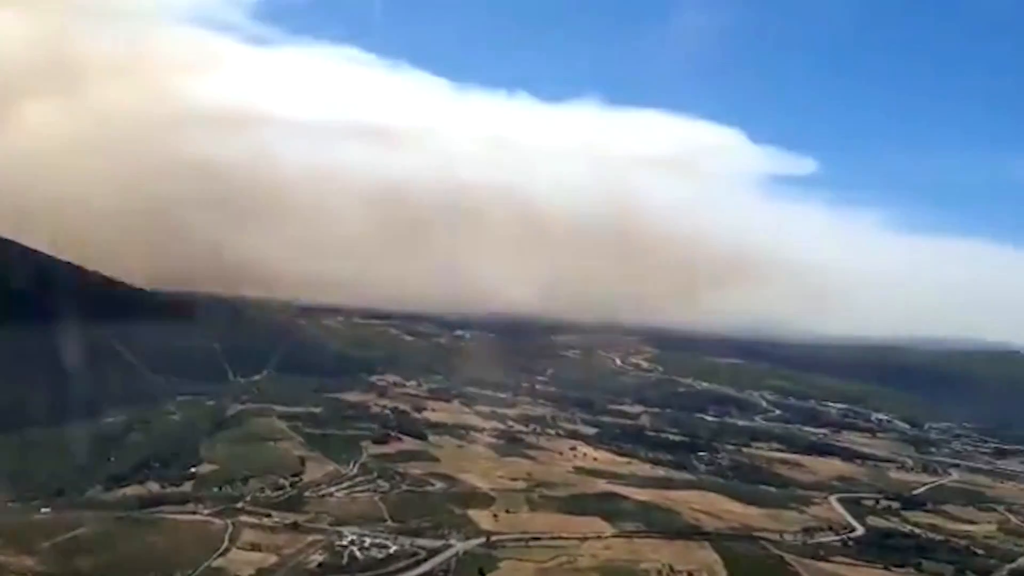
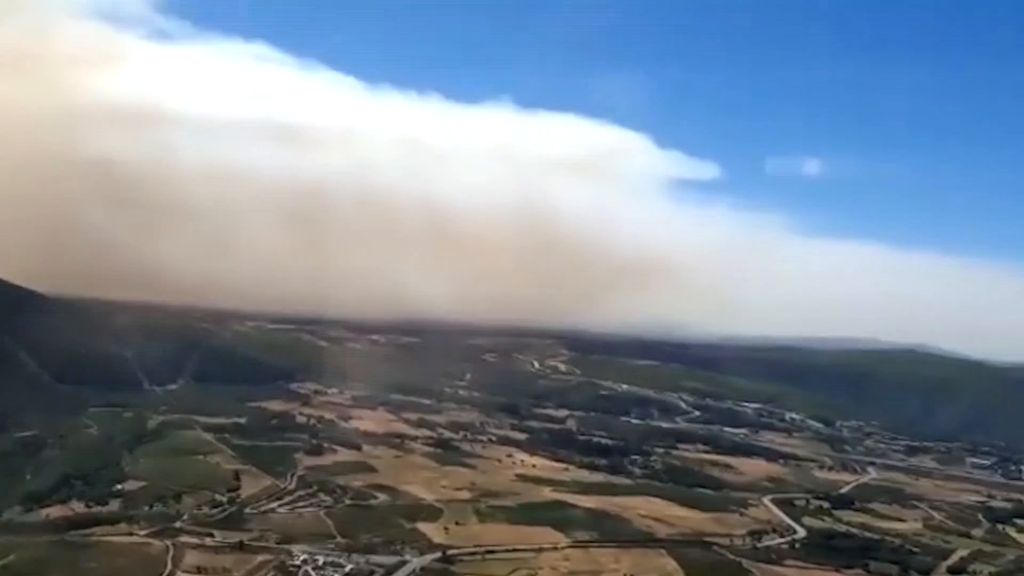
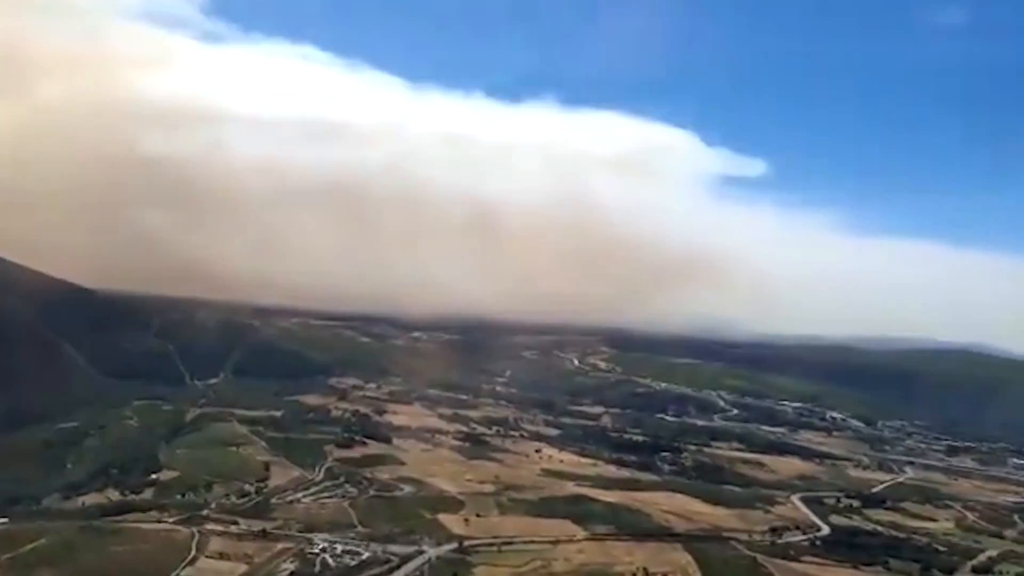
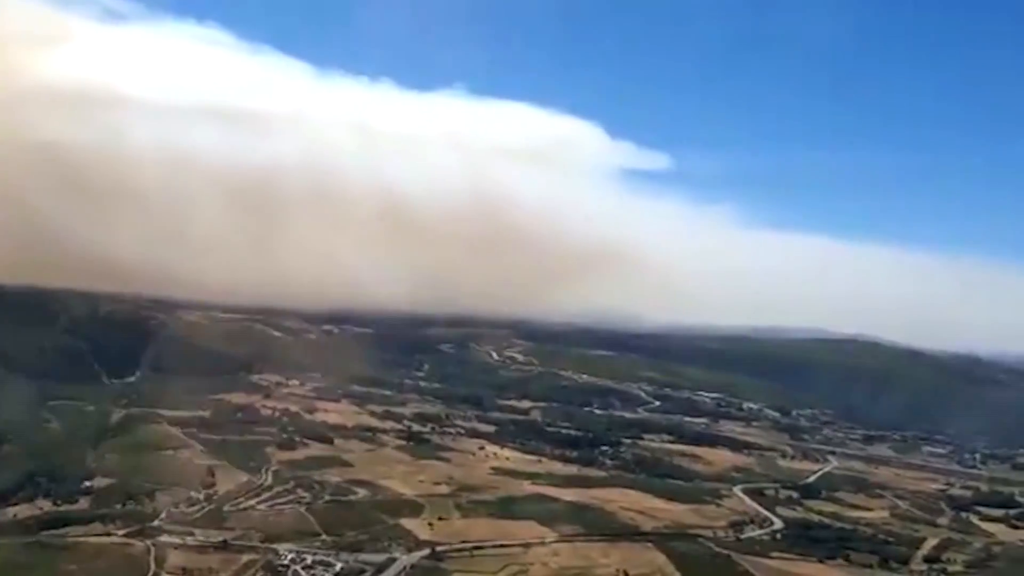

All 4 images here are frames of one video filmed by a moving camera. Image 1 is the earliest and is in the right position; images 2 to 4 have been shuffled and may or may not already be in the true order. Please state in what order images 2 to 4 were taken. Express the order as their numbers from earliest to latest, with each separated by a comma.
3, 2, 4
